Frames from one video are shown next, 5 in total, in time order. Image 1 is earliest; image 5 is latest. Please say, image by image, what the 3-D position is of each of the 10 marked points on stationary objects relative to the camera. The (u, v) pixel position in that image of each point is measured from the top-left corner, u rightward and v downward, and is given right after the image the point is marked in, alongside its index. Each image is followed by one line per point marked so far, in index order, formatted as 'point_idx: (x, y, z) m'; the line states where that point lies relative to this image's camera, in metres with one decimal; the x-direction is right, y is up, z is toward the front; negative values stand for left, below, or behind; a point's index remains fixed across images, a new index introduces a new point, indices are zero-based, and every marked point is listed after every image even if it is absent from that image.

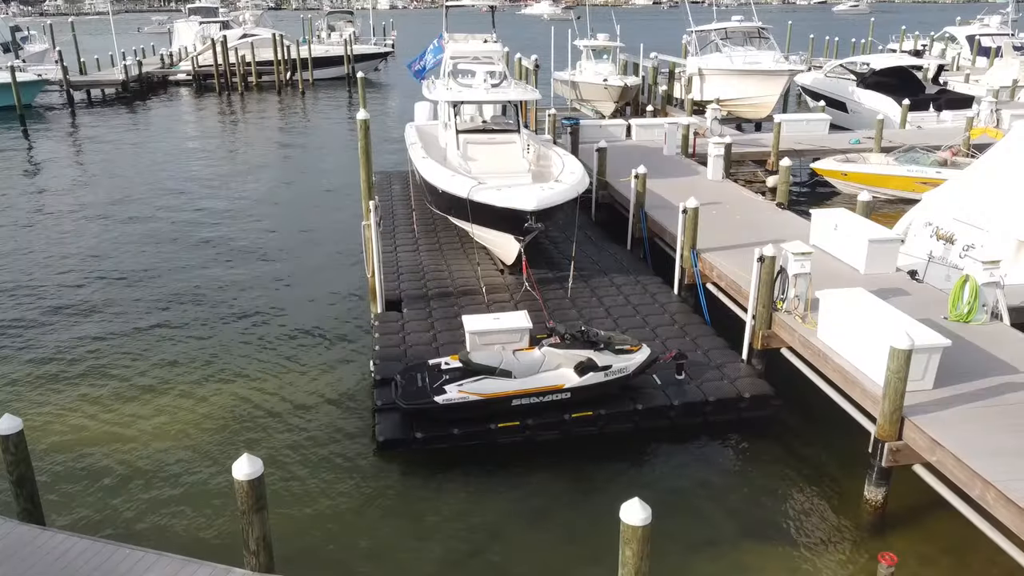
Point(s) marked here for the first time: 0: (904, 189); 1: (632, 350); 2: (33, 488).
0: (+7.8, +2.0, +16.5) m
1: (+1.3, -0.7, +8.9) m
2: (-3.5, -1.5, +6.1) m
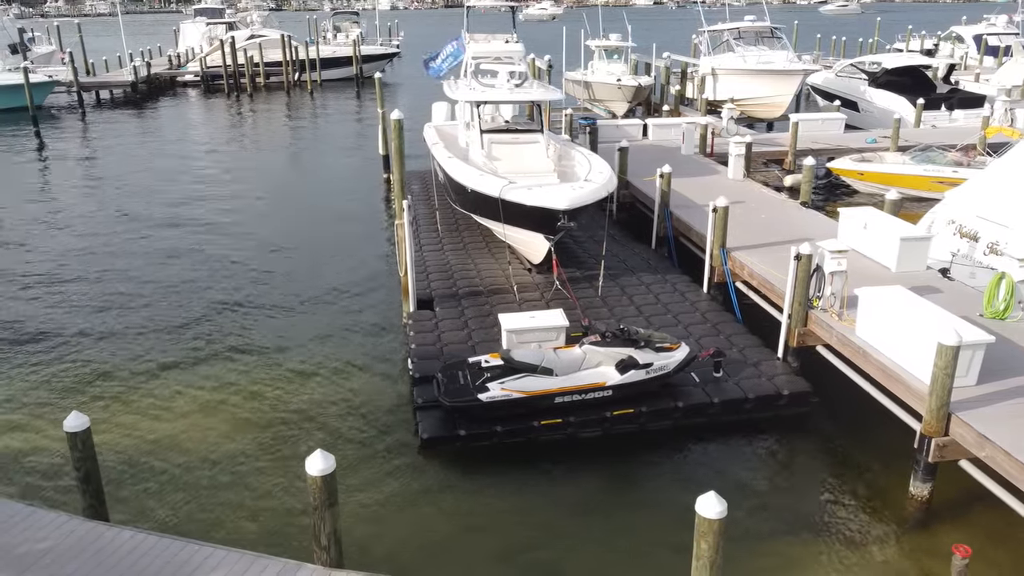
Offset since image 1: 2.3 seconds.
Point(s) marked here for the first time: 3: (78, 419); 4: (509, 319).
0: (+8.2, +2.0, +16.6) m
1: (+1.7, -0.7, +9.0) m
2: (-3.1, -1.5, +6.1) m
3: (-3.1, -0.9, +5.8) m
4: (0.0, -0.4, +9.4) m
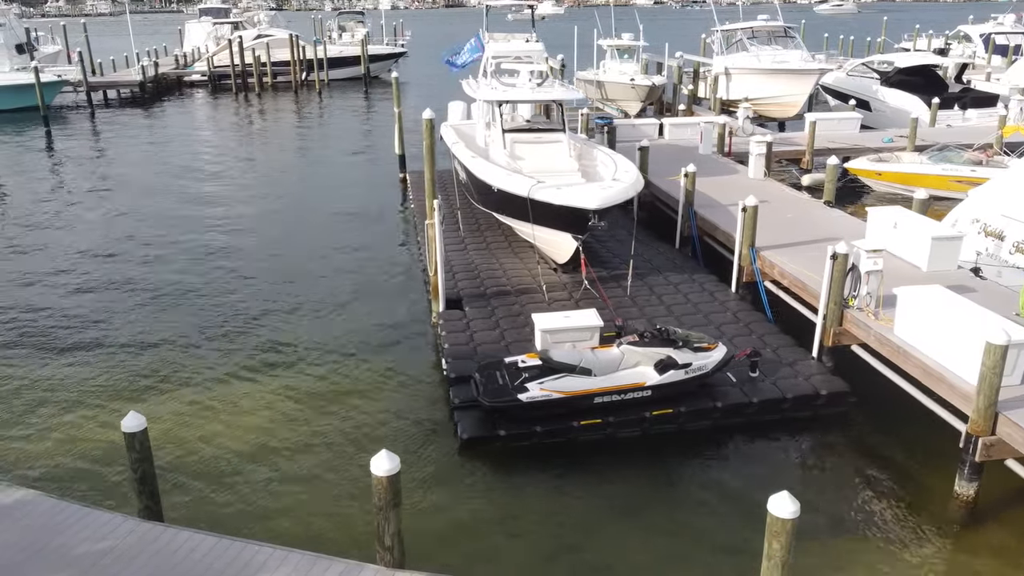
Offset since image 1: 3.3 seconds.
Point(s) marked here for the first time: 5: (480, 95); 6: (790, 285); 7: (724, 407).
0: (+8.6, +2.0, +16.6) m
1: (+2.1, -0.7, +9.0) m
2: (-2.6, -1.5, +6.1) m
3: (-2.6, -0.9, +5.8) m
4: (+0.4, -0.3, +9.4) m
5: (-0.6, +3.5, +14.9) m
6: (+3.7, 0.0, +10.9) m
7: (+2.3, -1.3, +8.8) m
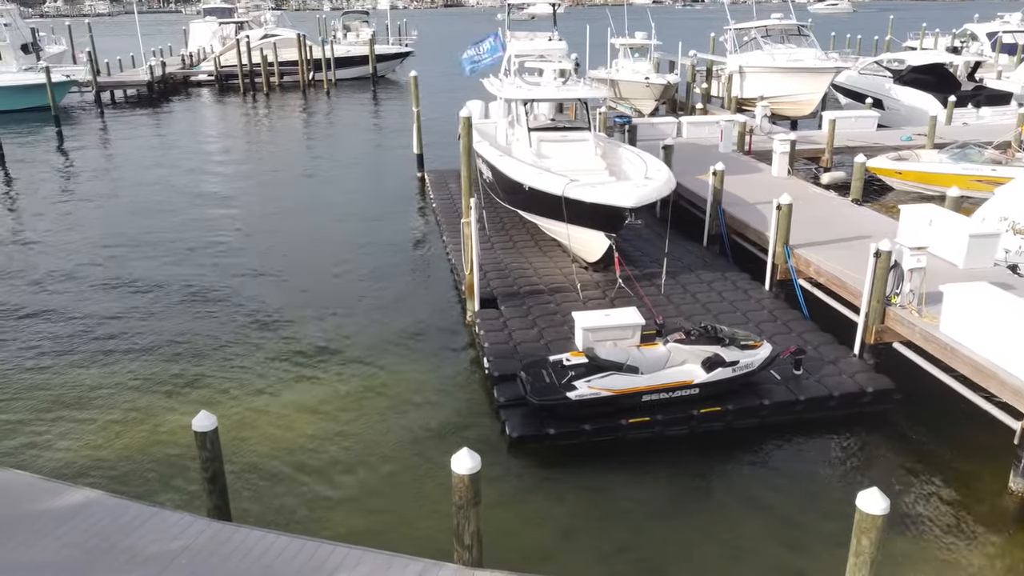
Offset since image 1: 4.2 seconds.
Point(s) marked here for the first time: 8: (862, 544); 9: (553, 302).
0: (+9.1, +2.1, +16.6) m
1: (+2.6, -0.6, +9.0) m
2: (-2.1, -1.5, +6.1) m
3: (-2.1, -0.9, +5.8) m
4: (+0.9, -0.3, +9.3) m
5: (-0.1, +3.5, +14.9) m
6: (+4.2, +0.1, +10.9) m
7: (+2.8, -1.2, +8.8) m
8: (+2.1, -1.5, +4.8) m
9: (+0.6, -0.2, +11.3) m
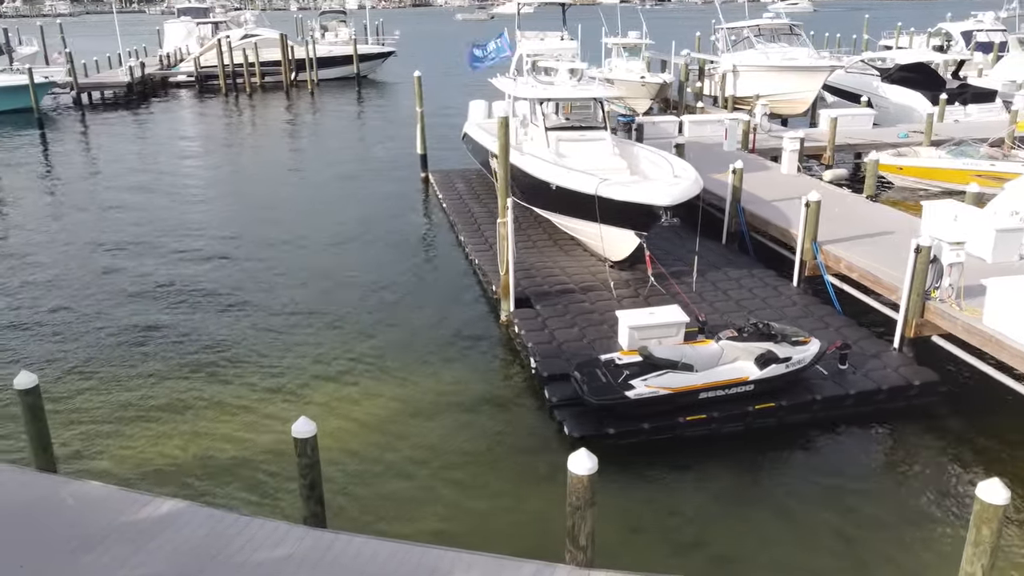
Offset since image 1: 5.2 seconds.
0: (+9.3, +2.2, +16.9) m
1: (+3.2, -0.6, +9.1) m
2: (-1.4, -1.5, +6.0) m
3: (-1.4, -0.9, +5.7) m
4: (+1.4, -0.3, +9.4) m
5: (+0.2, +3.5, +14.9) m
6: (+4.7, +0.1, +11.1) m
7: (+3.4, -1.2, +8.9) m
8: (+2.8, -1.5, +4.9) m
9: (+1.0, -0.2, +11.4) m
